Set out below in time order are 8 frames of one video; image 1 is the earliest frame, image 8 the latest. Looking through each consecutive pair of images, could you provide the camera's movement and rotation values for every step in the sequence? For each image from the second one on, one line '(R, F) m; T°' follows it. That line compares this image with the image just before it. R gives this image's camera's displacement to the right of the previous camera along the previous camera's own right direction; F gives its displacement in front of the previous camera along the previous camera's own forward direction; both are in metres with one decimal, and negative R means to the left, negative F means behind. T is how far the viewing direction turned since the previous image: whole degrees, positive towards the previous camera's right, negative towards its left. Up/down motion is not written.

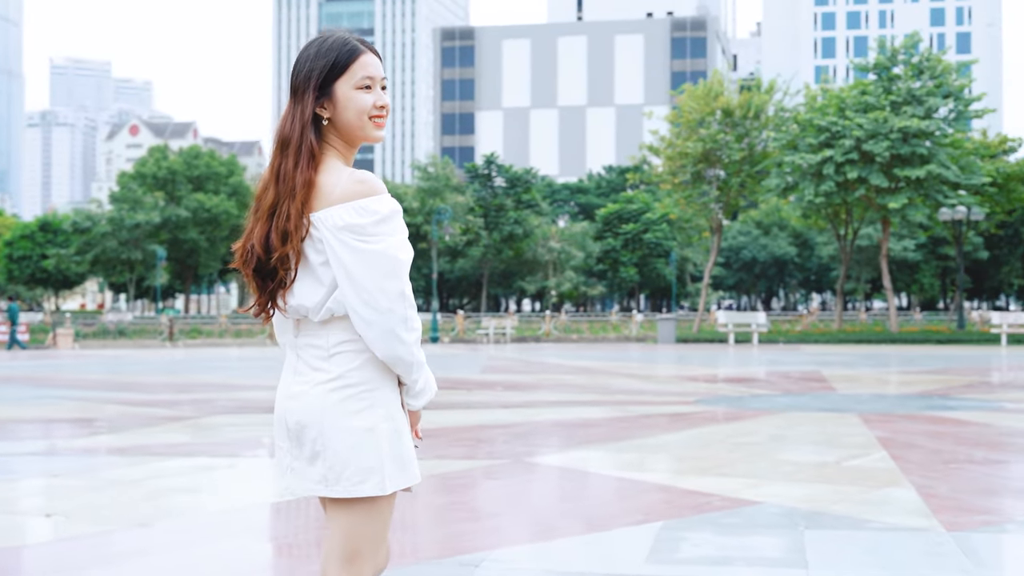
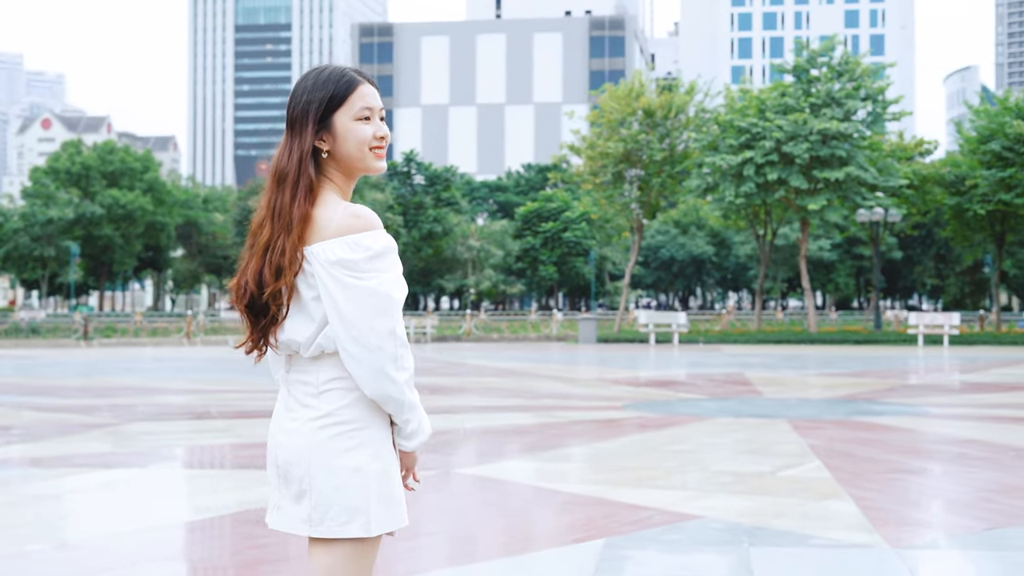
(-0.1, +0.1) m; +3°
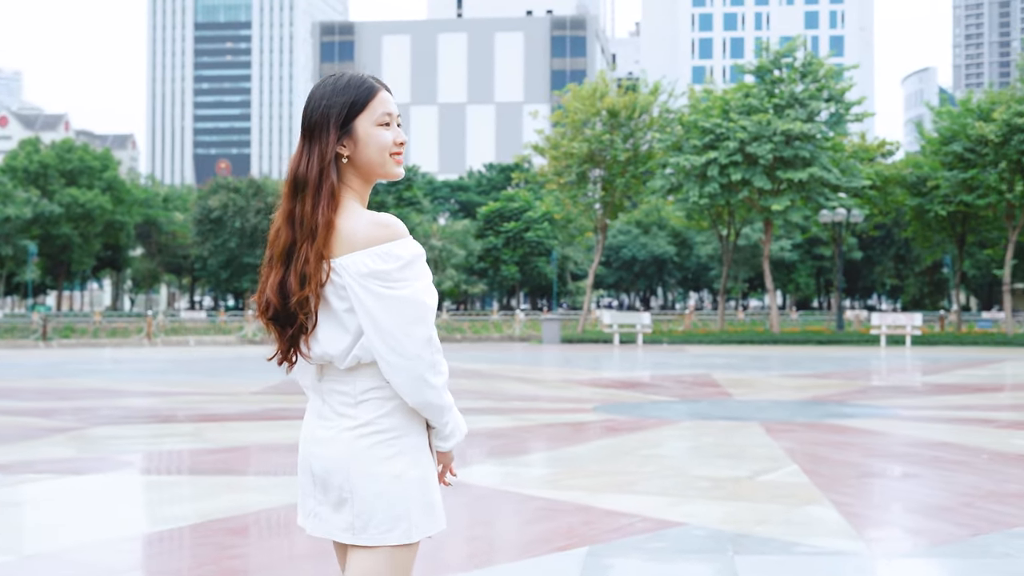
(-0.1, +0.1) m; +1°
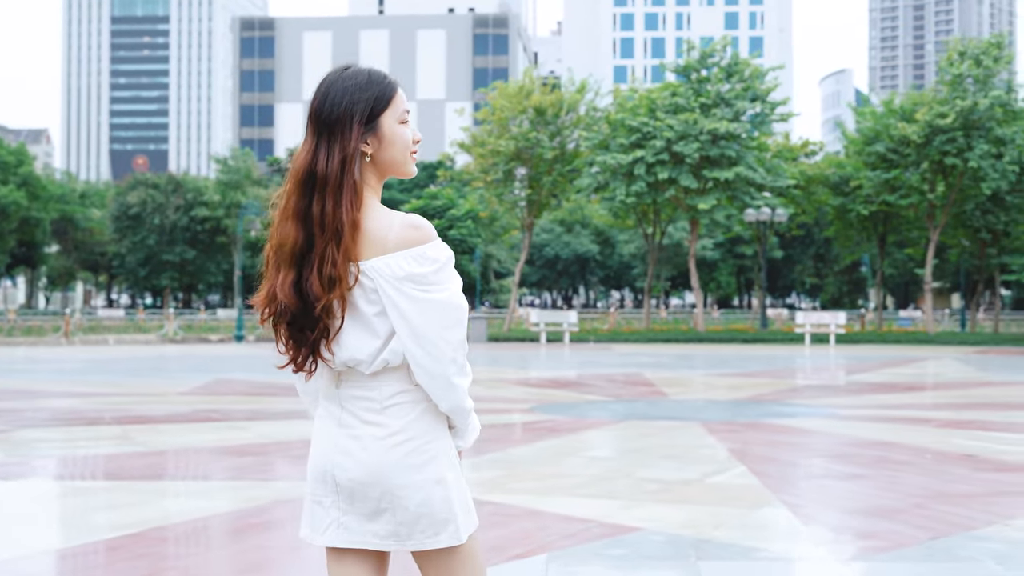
(-0.1, +0.1) m; +3°
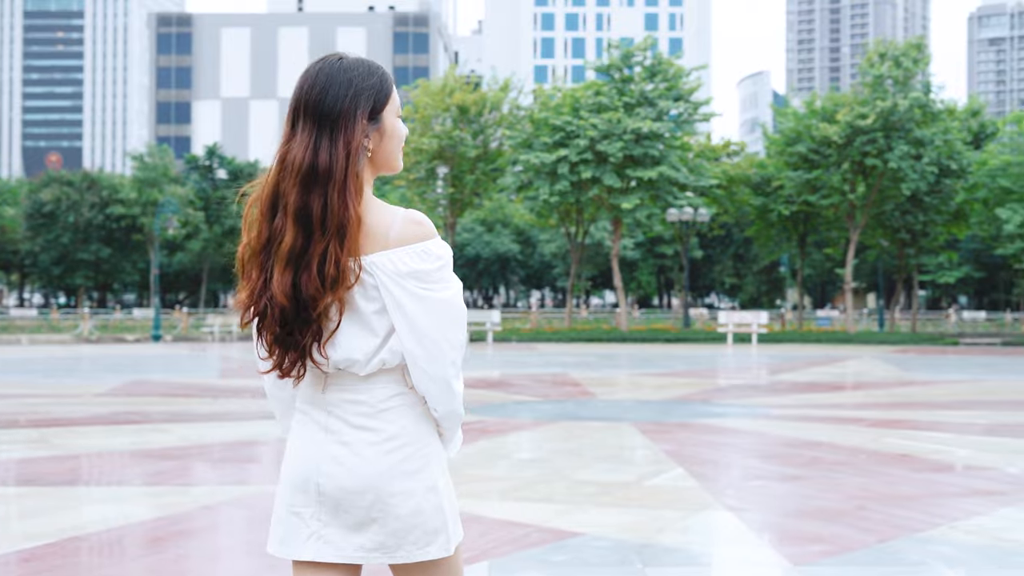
(-0.1, +0.2) m; +3°
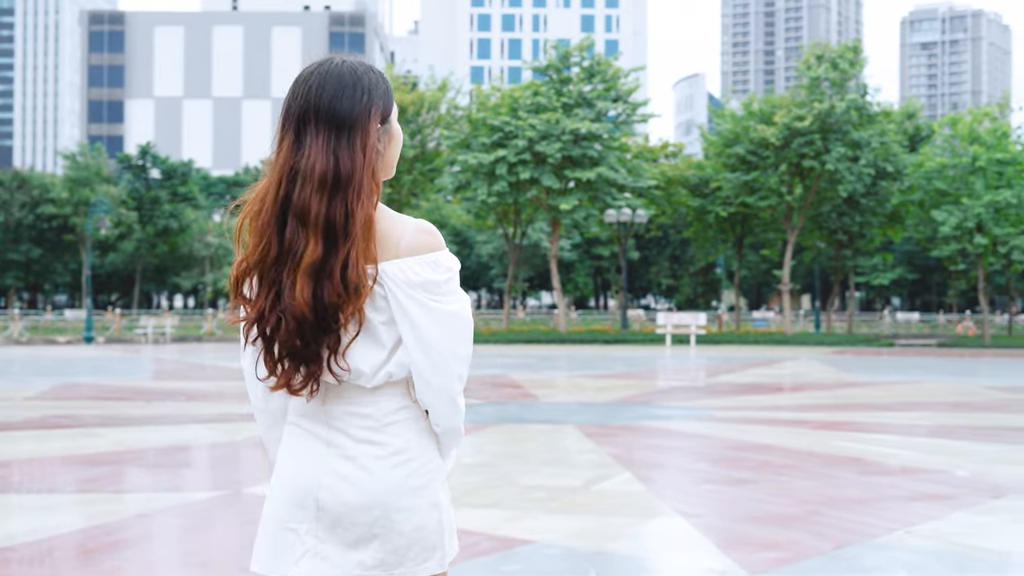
(0.0, +0.2) m; +2°
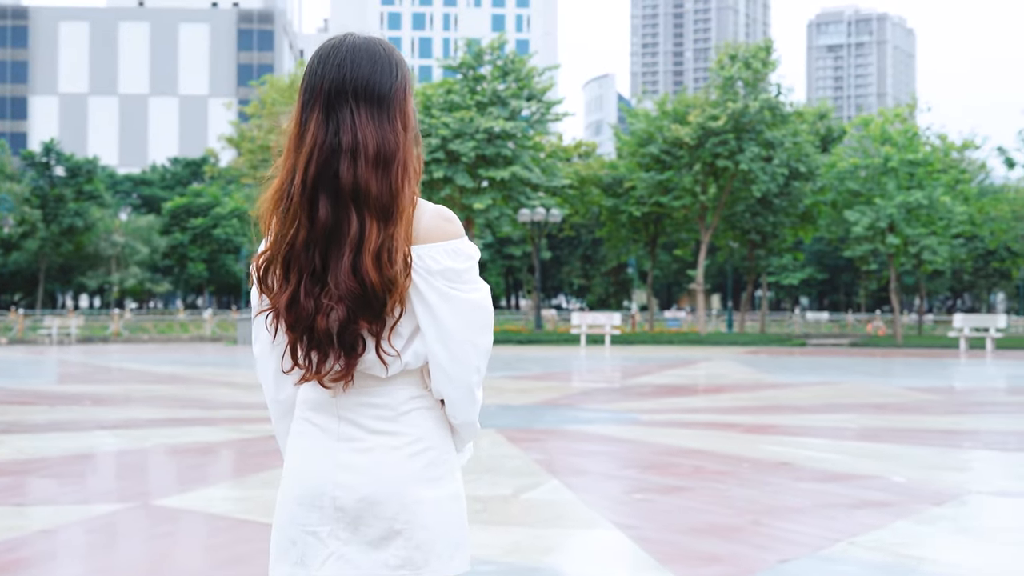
(-0.1, +0.3) m; +3°
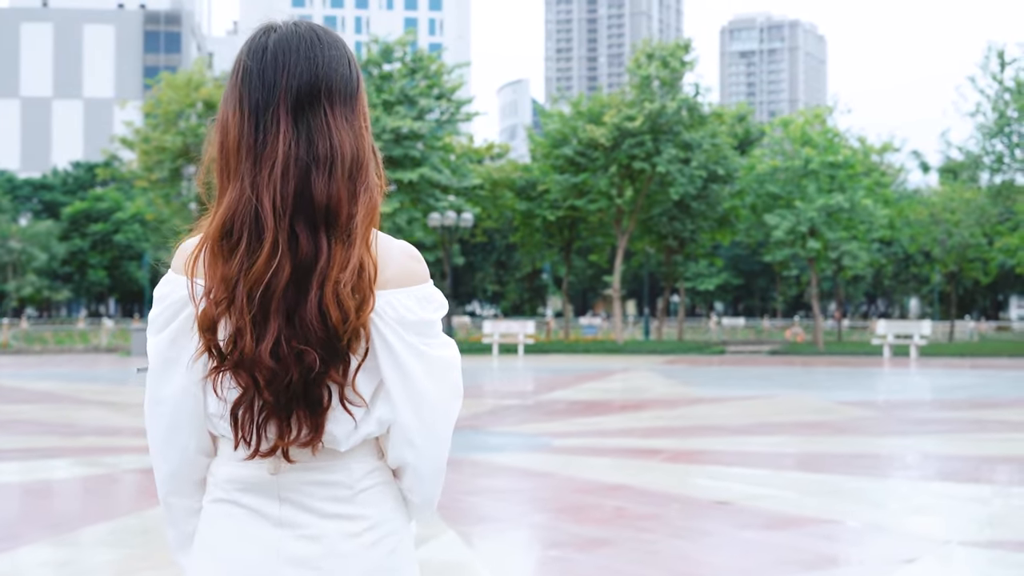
(+0.1, +1.1) m; +3°
